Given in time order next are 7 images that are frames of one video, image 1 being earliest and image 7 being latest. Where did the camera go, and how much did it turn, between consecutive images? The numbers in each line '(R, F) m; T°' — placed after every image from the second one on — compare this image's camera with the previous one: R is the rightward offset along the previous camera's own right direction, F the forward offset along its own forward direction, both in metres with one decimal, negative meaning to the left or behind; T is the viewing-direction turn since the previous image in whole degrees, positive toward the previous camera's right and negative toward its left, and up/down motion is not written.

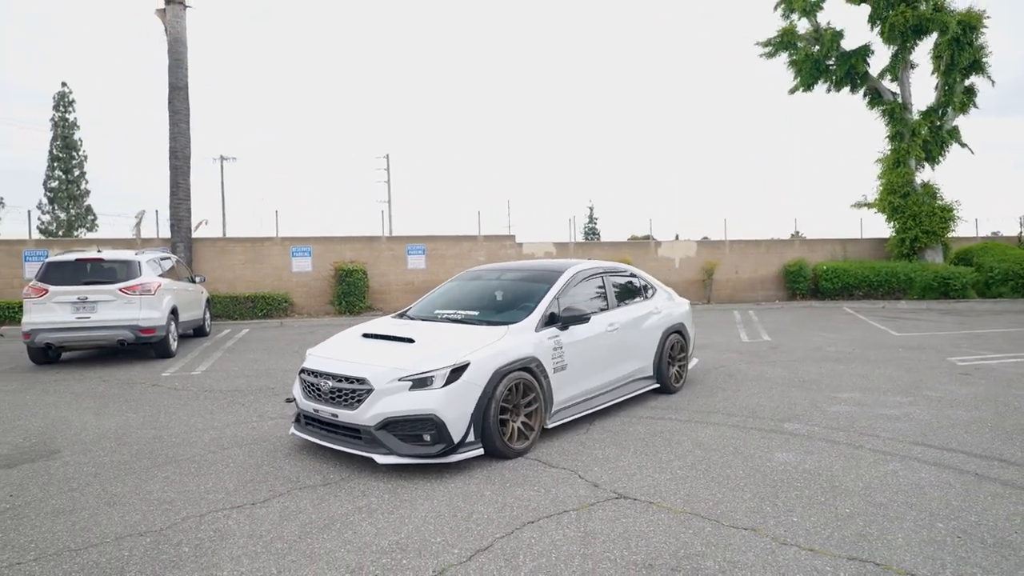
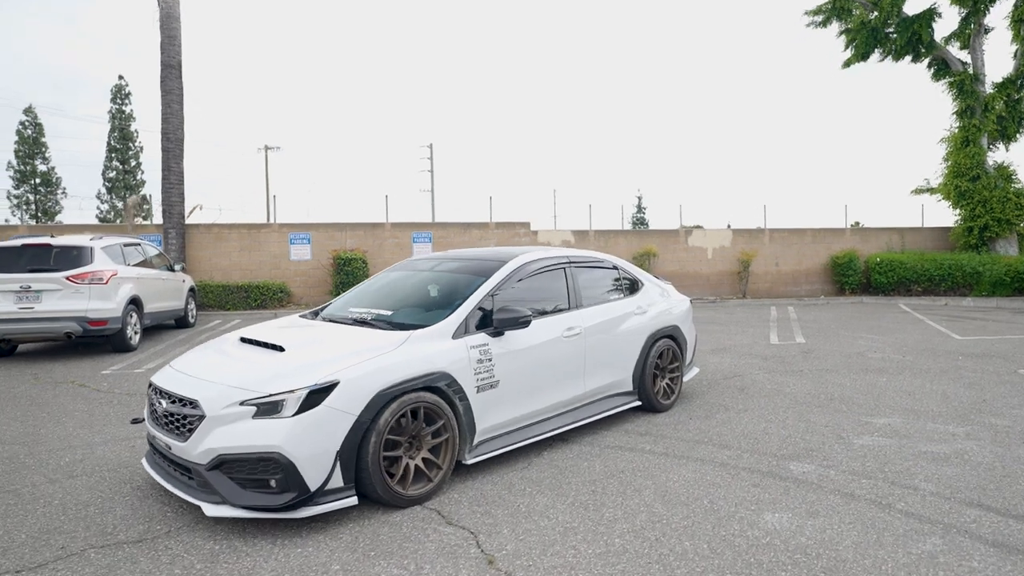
(+1.0, +1.4) m; -4°
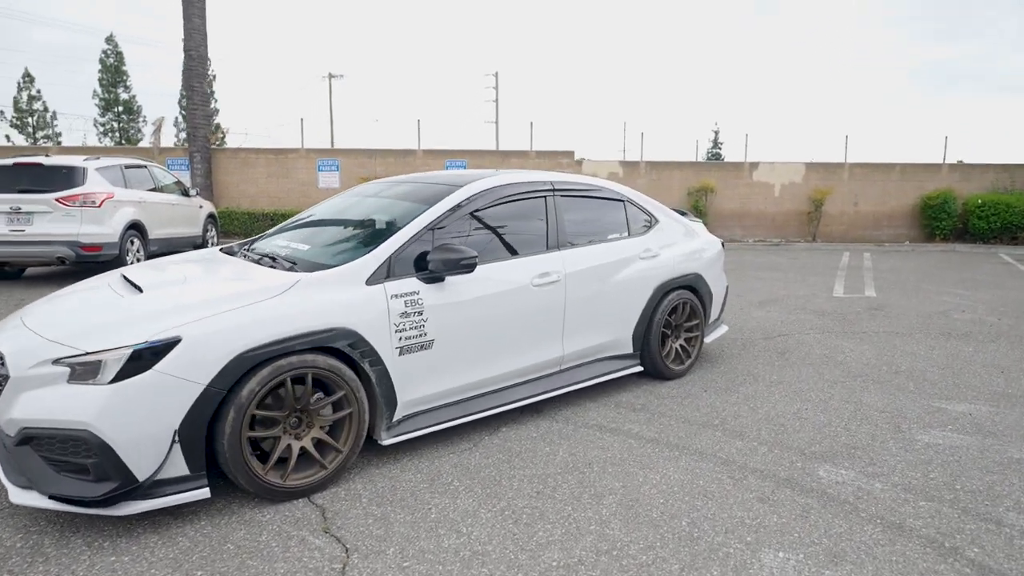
(+0.7, +1.2) m; -6°
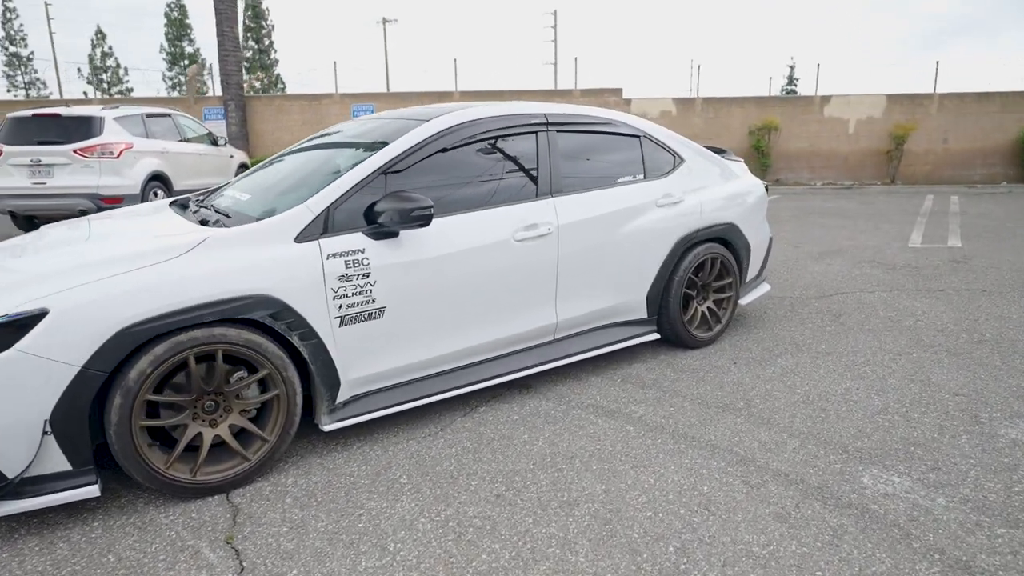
(+0.5, +0.7) m; -6°
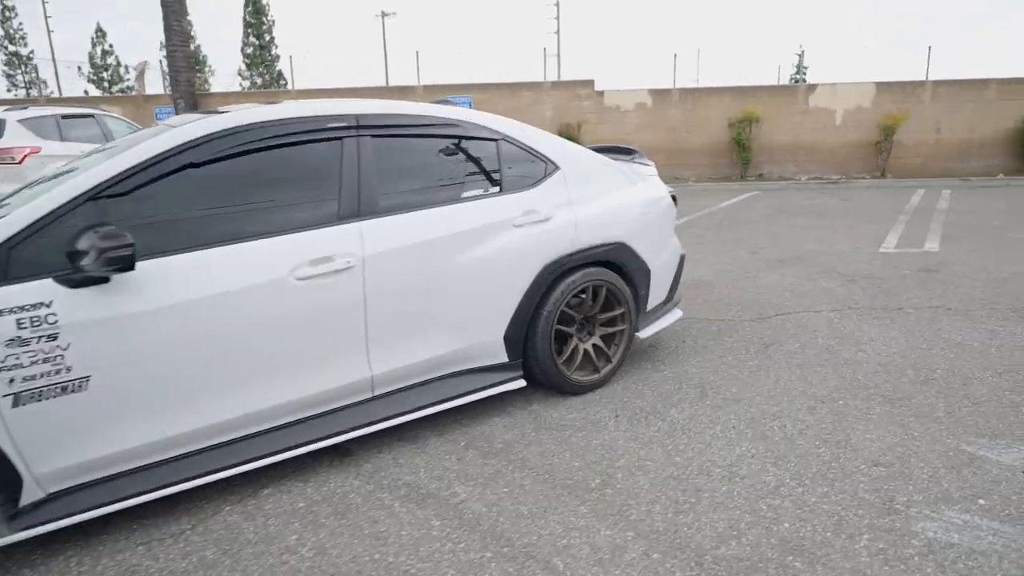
(+1.0, +0.8) m; -1°
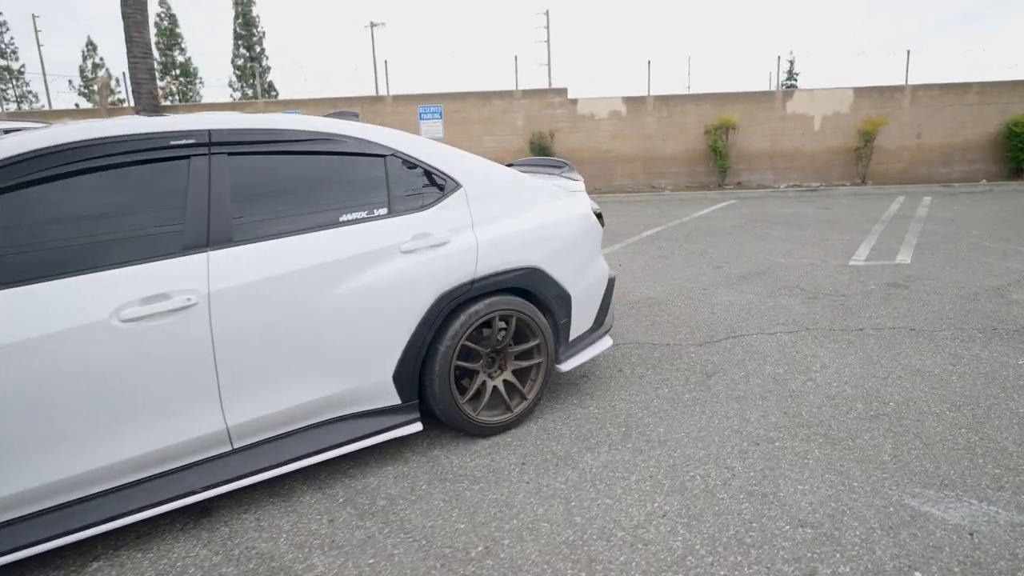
(+0.5, +0.4) m; 0°
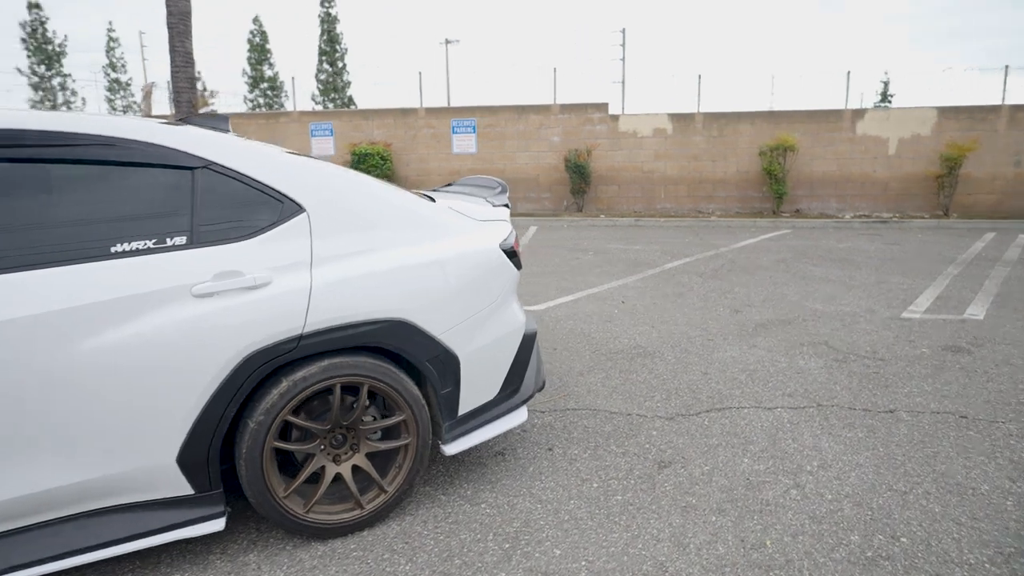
(+0.9, +0.9) m; -7°
